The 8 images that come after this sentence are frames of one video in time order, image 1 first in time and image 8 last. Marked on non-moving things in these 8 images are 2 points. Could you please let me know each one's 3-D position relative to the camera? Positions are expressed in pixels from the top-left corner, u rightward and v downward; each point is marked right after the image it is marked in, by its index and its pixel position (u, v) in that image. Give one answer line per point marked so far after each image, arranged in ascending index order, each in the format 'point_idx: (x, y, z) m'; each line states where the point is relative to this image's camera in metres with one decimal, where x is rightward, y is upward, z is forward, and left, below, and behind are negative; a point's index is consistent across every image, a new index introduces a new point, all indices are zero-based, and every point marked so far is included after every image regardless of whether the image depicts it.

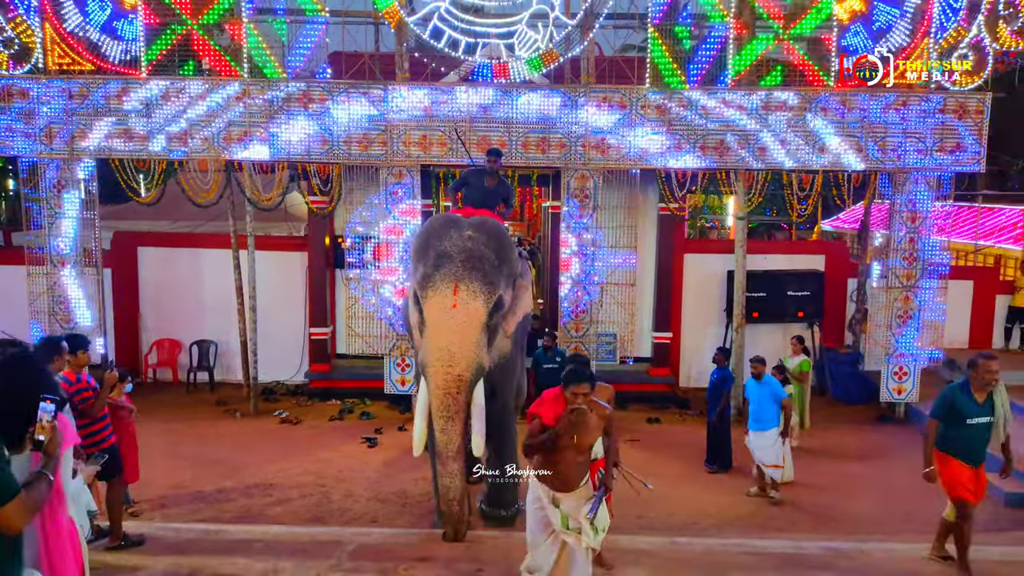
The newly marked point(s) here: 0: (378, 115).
0: (-1.6, +2.0, +9.3) m
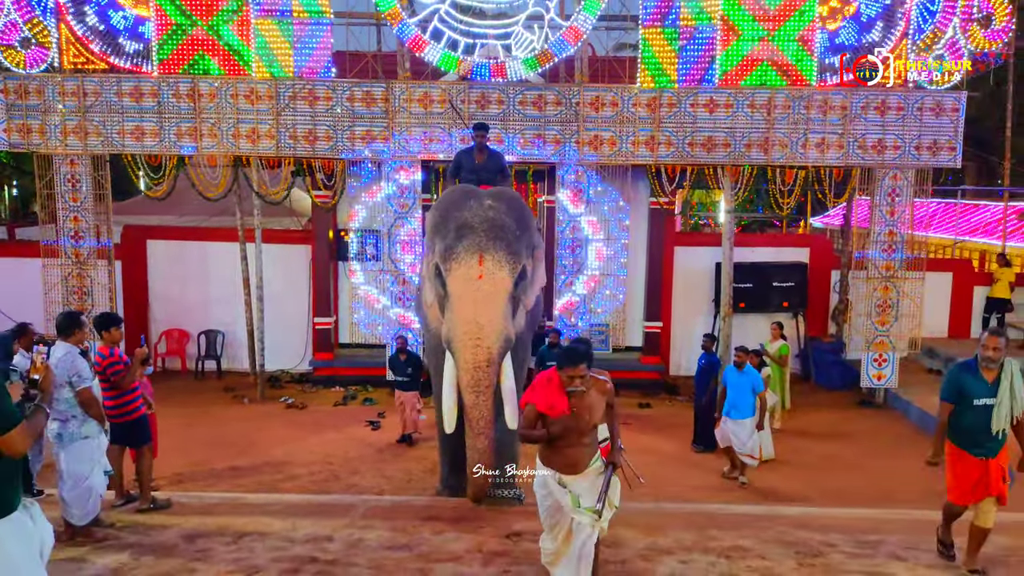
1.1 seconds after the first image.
0: (-1.6, +2.1, +9.7) m
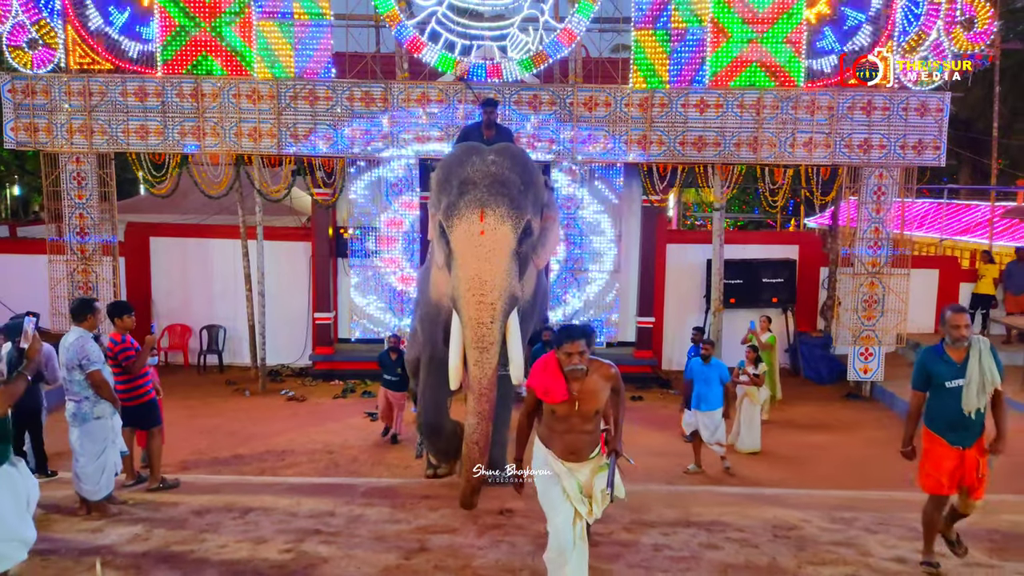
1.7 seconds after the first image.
0: (-1.6, +2.2, +9.9) m
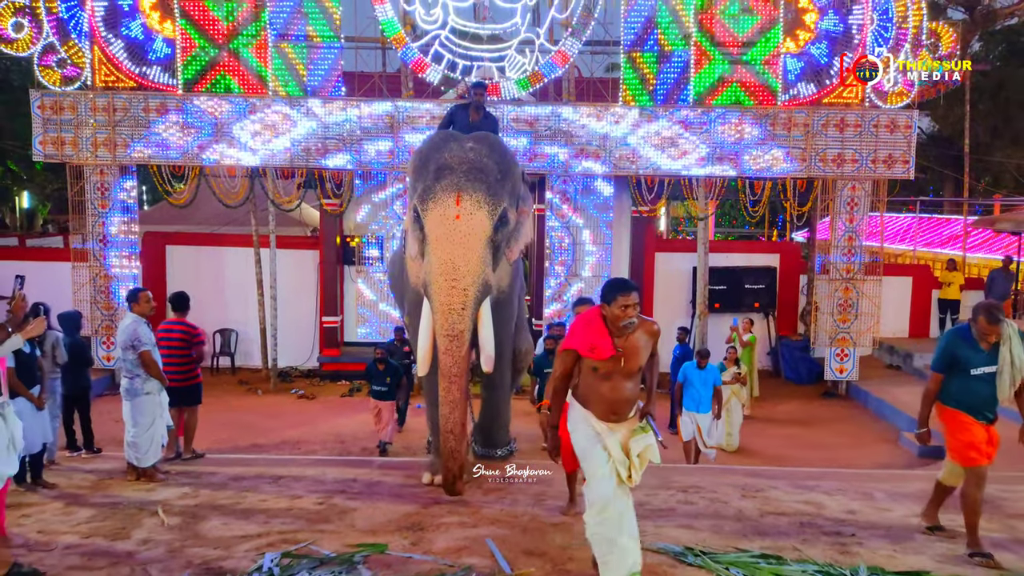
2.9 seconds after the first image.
0: (-1.7, +2.1, +10.6) m
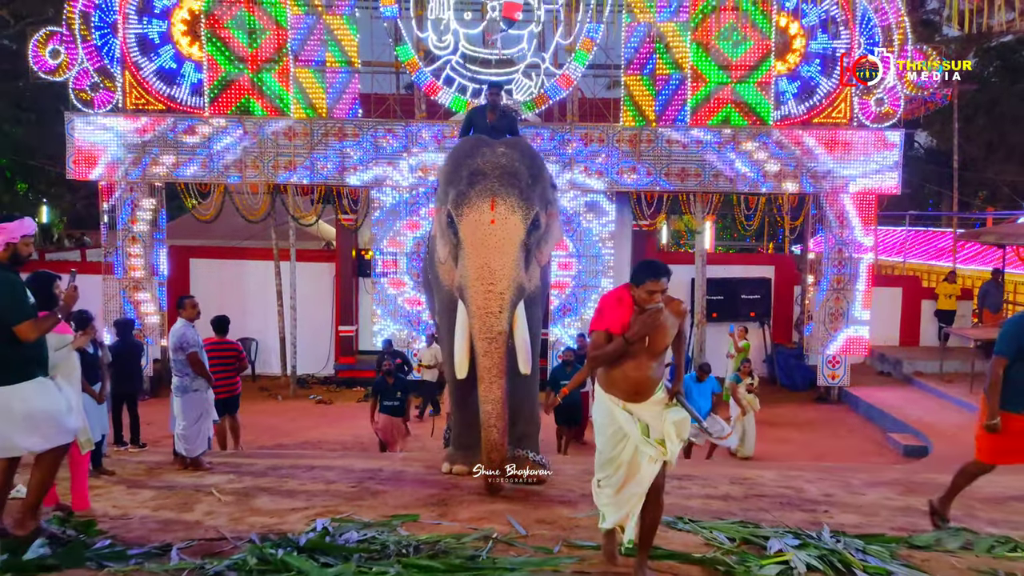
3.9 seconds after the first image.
0: (-1.6, +2.0, +11.3) m
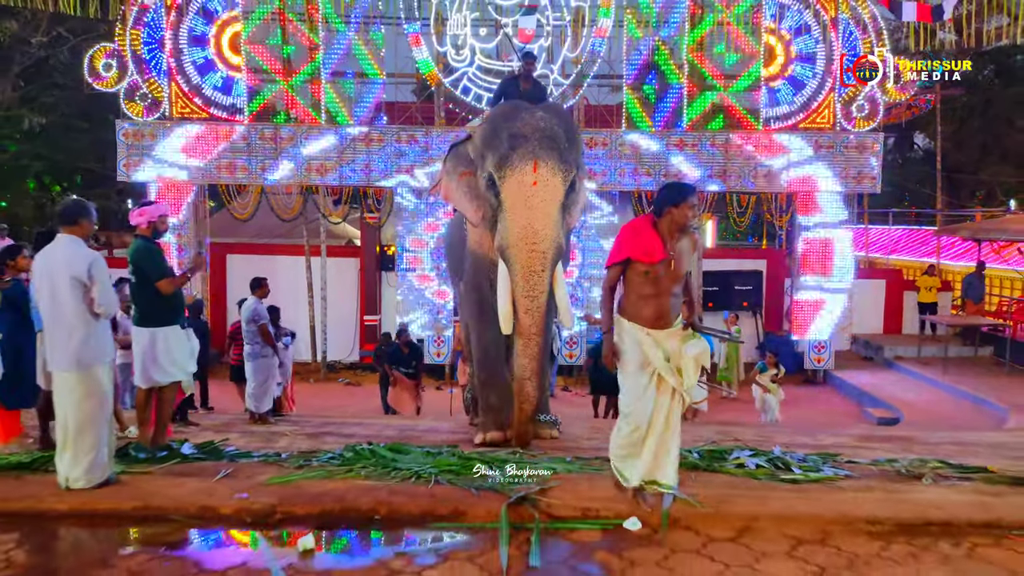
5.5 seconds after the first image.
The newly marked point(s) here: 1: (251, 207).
0: (-1.4, +2.1, +12.4) m
1: (-4.3, +1.3, +13.1) m
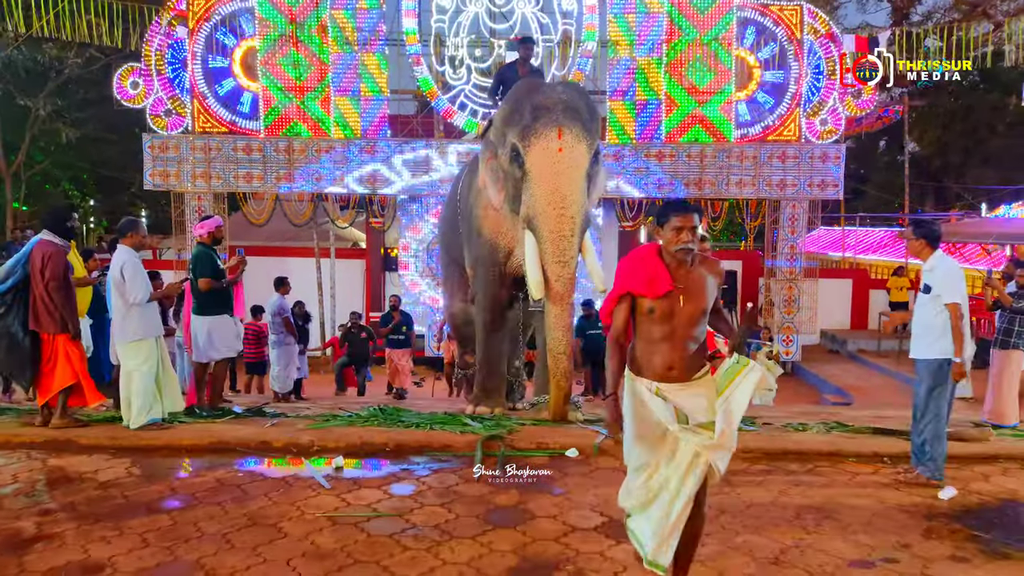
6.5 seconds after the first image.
0: (-1.5, +2.1, +13.5) m
1: (-4.4, +1.3, +14.2) m
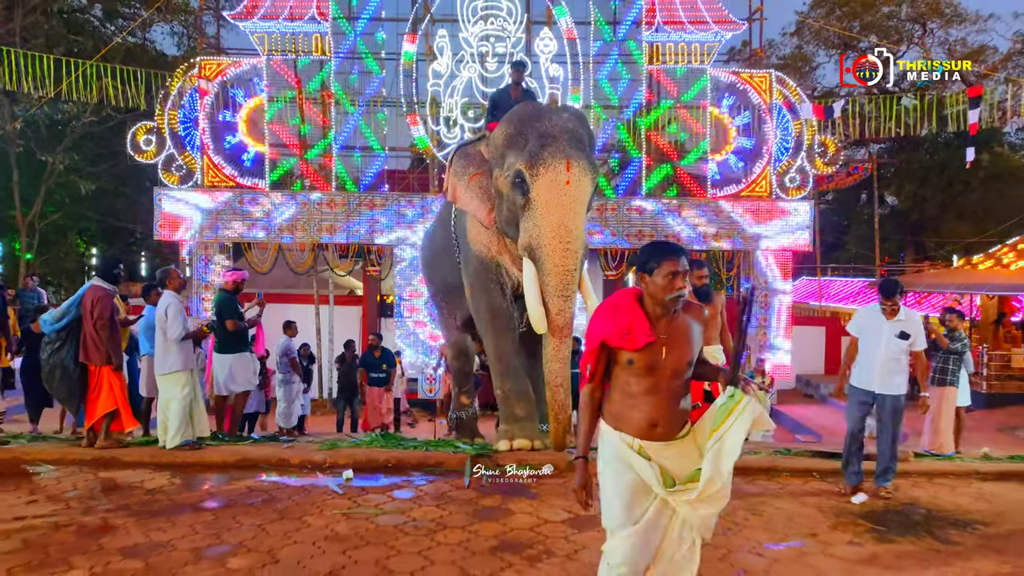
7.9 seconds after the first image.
0: (-1.7, +1.3, +14.3) m
1: (-4.6, +0.5, +15.0) m
